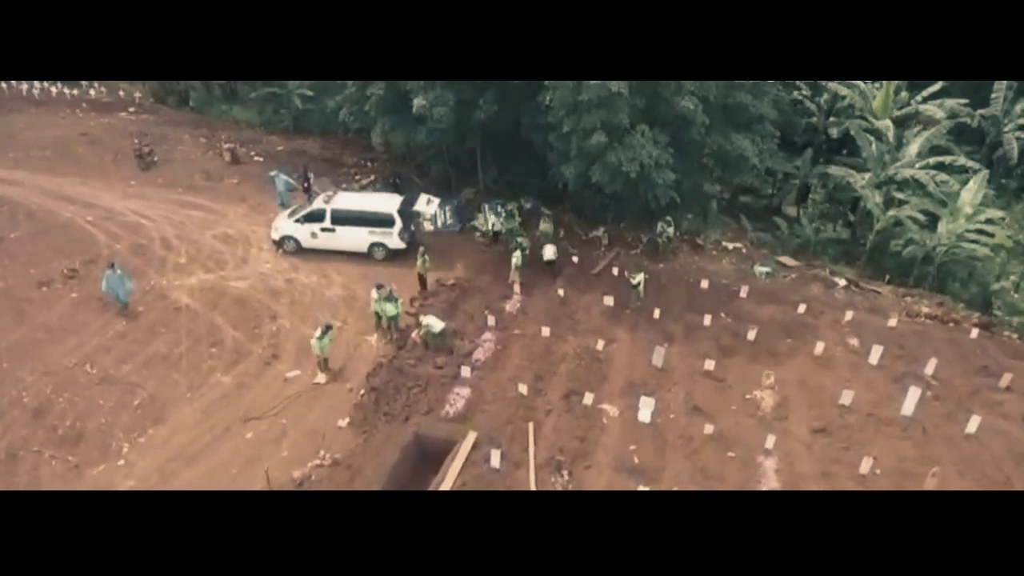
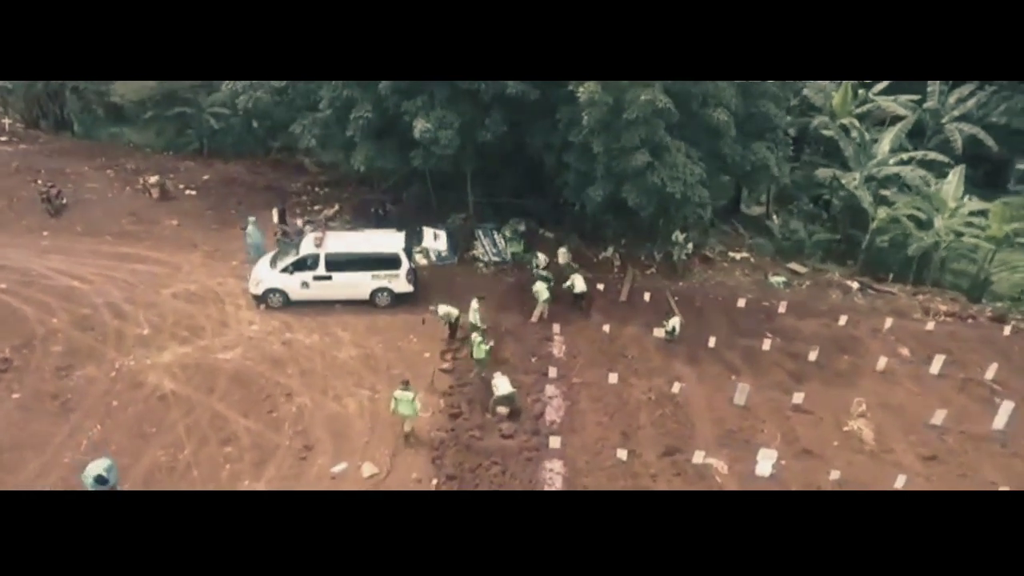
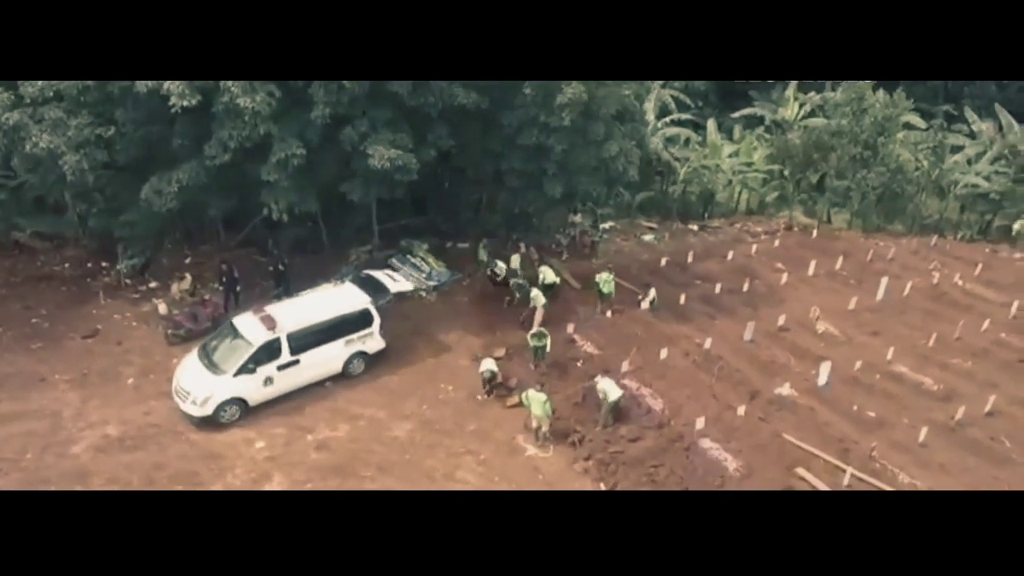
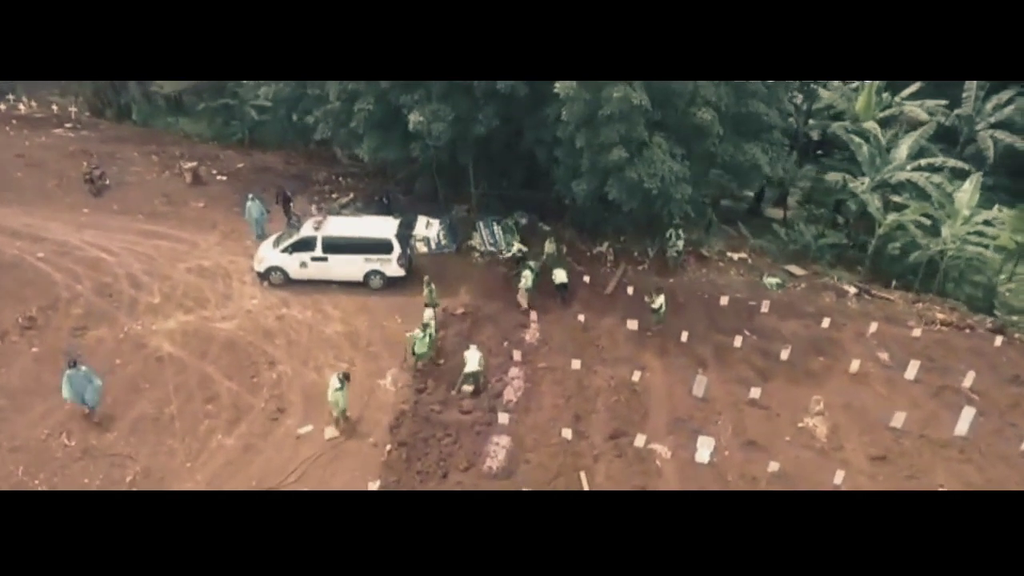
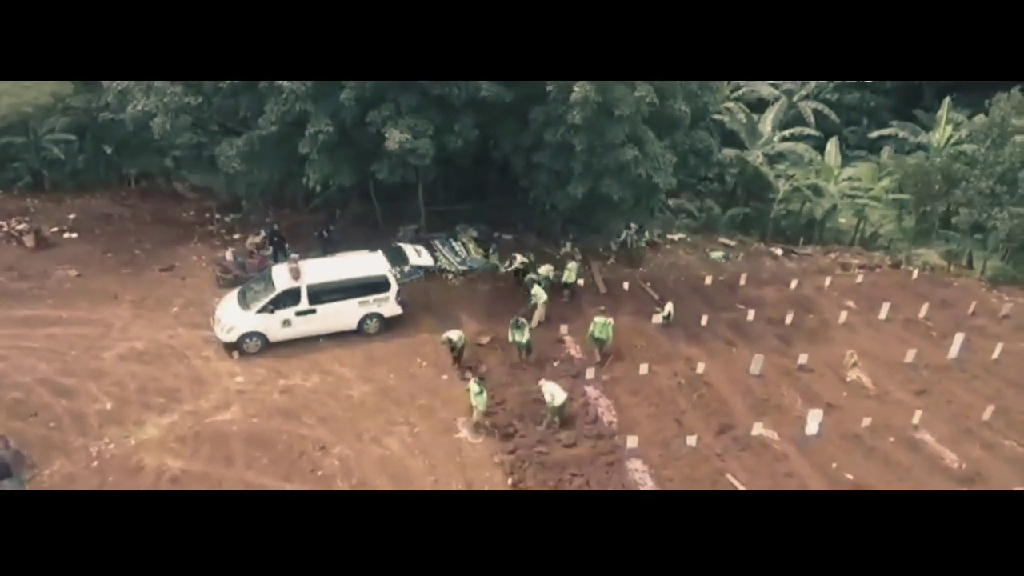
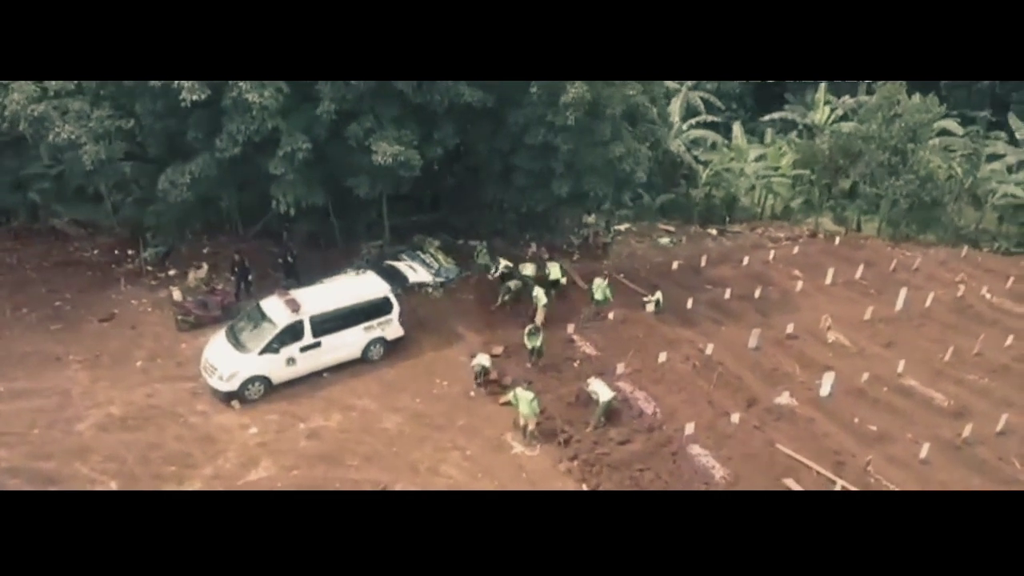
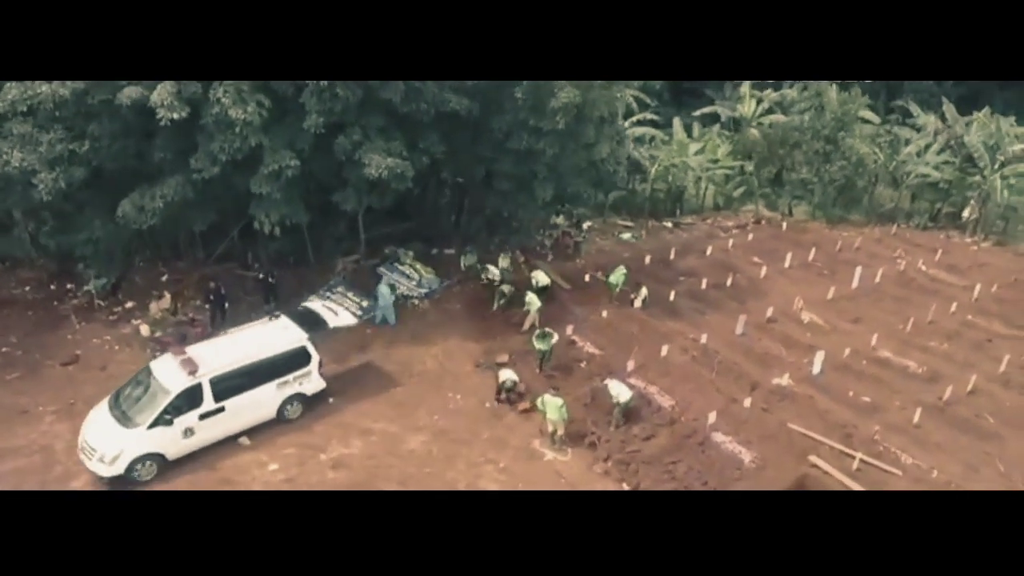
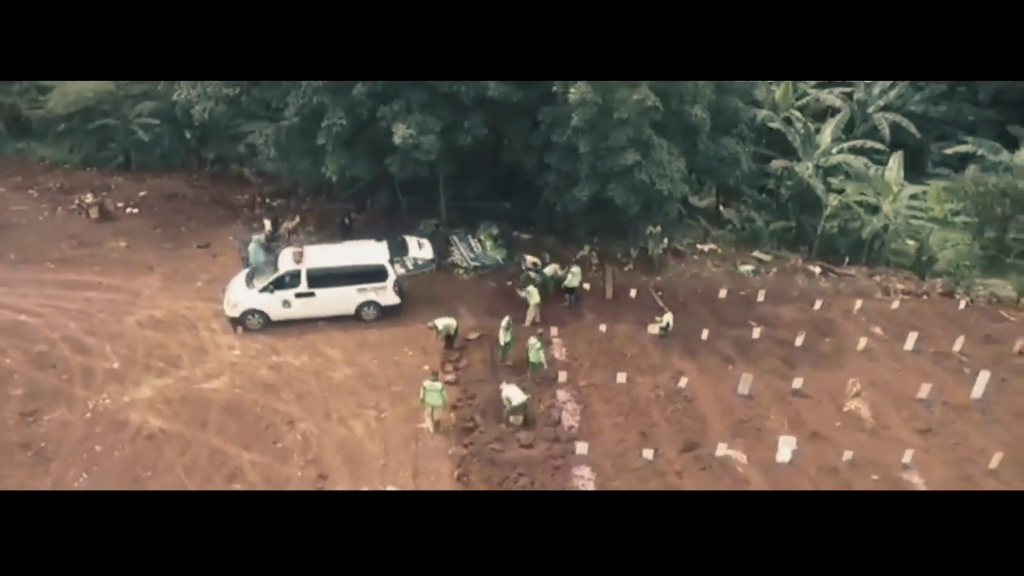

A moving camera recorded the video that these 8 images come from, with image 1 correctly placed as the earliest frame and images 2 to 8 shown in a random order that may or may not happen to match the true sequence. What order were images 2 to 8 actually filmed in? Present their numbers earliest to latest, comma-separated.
4, 2, 8, 5, 6, 3, 7
